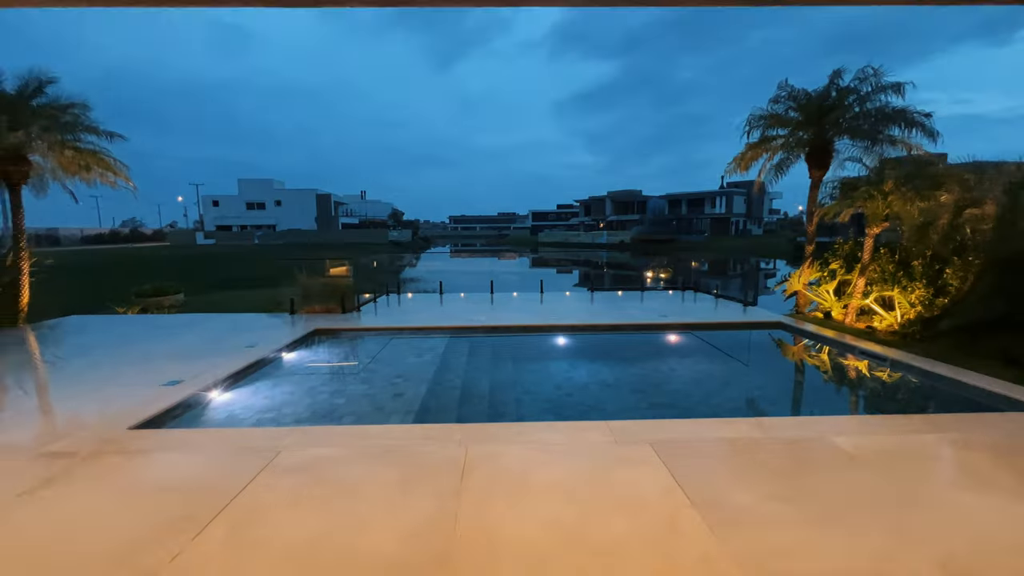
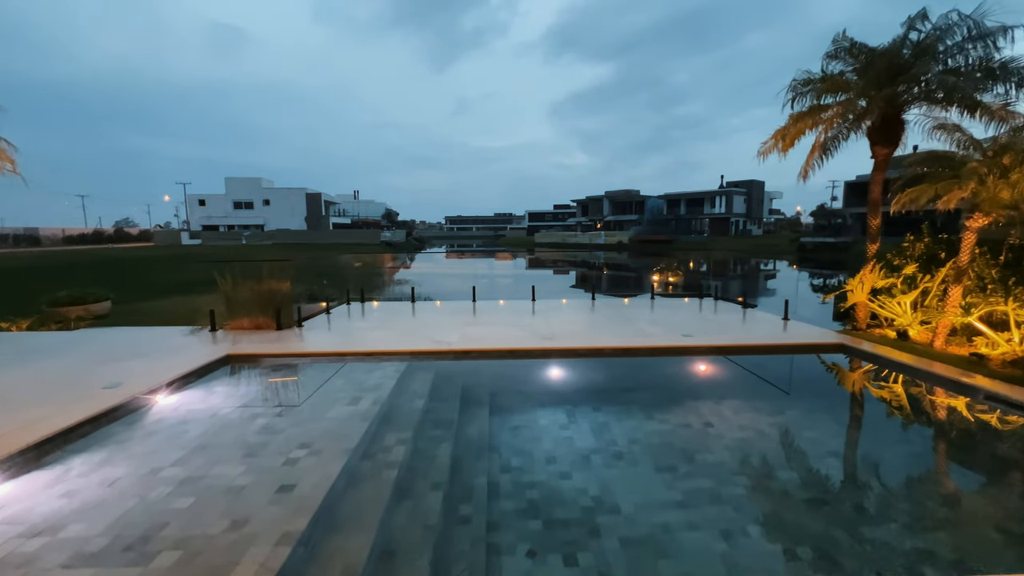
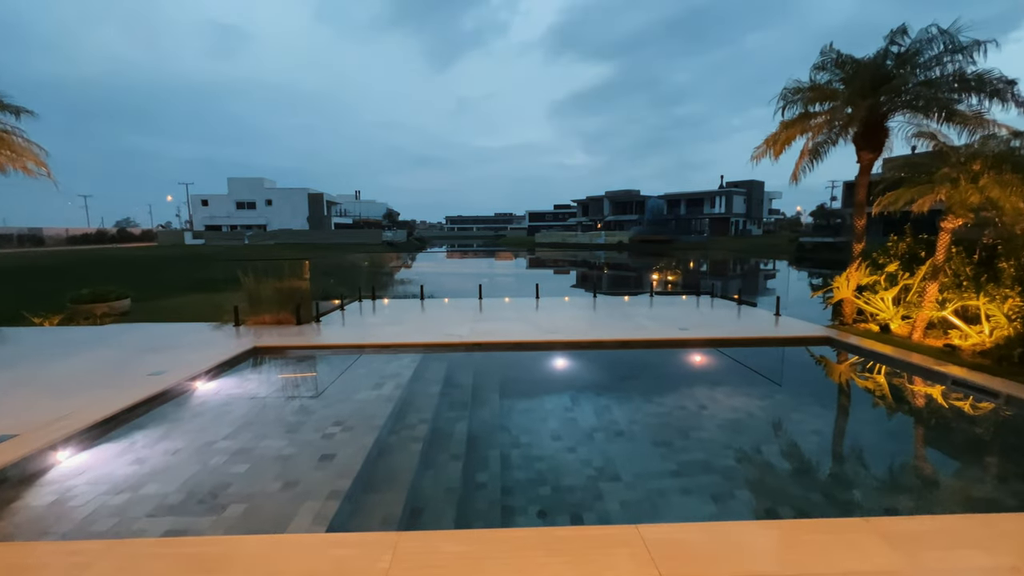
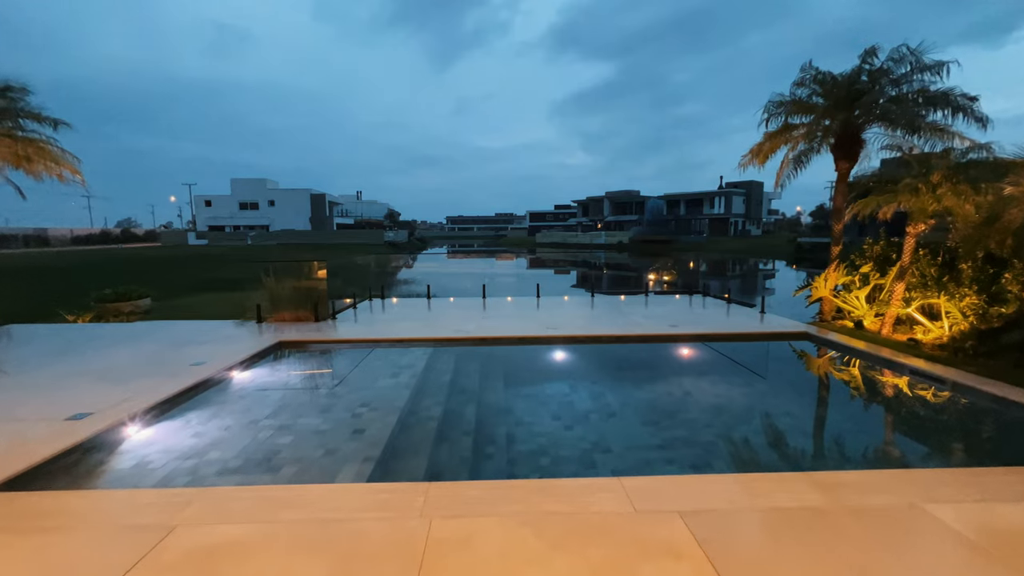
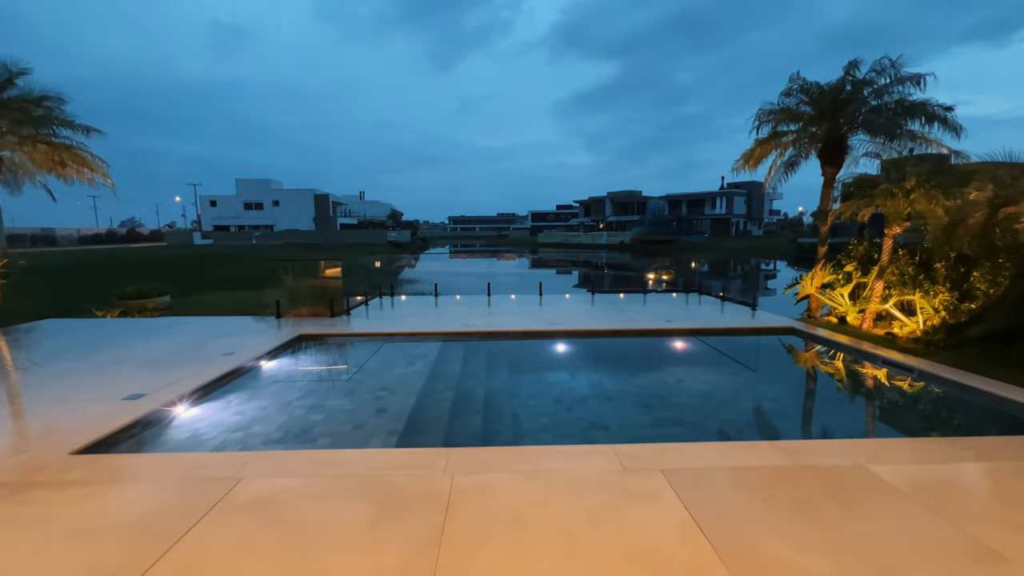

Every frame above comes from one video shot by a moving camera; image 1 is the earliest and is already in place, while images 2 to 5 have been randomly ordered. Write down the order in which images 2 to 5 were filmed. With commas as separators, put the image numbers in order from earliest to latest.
5, 4, 3, 2
